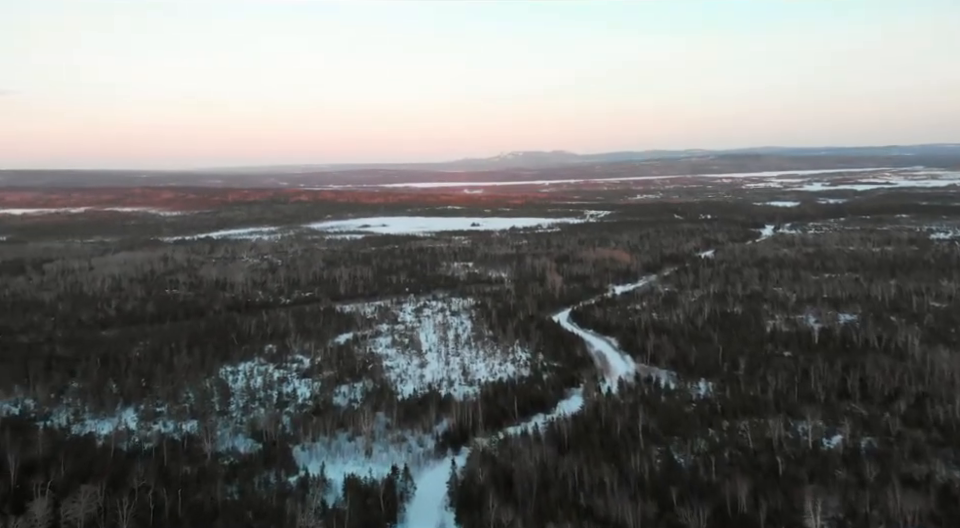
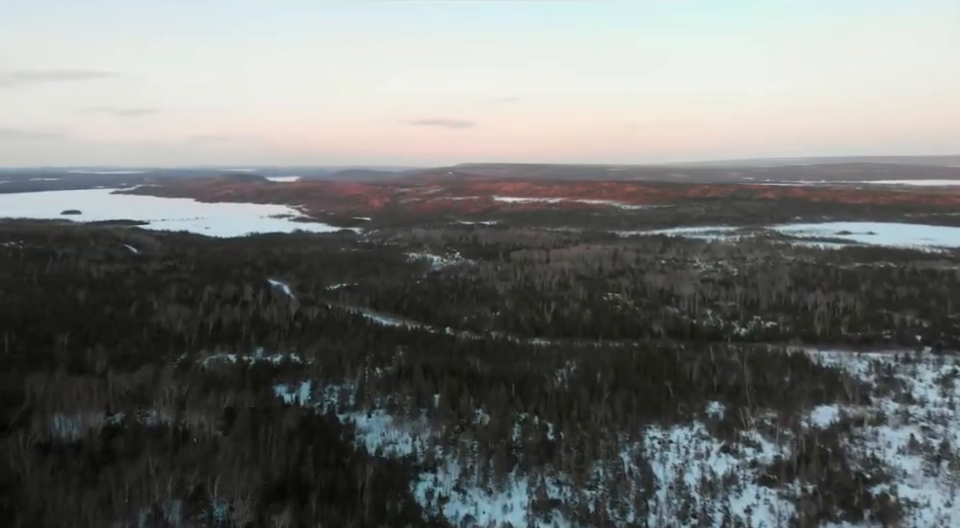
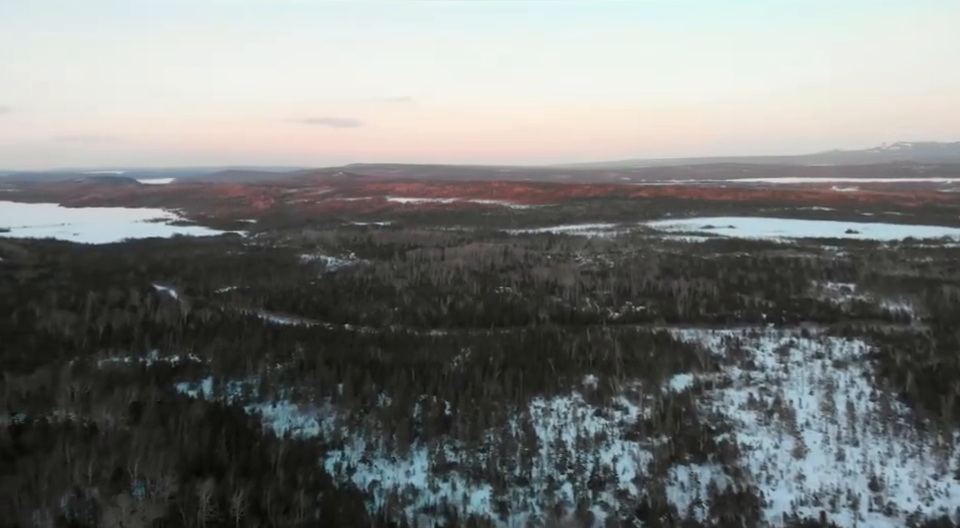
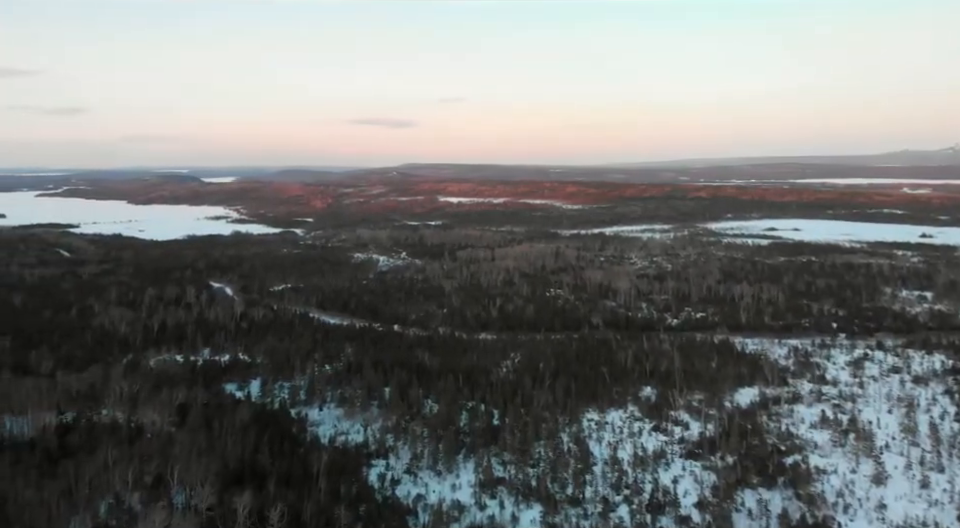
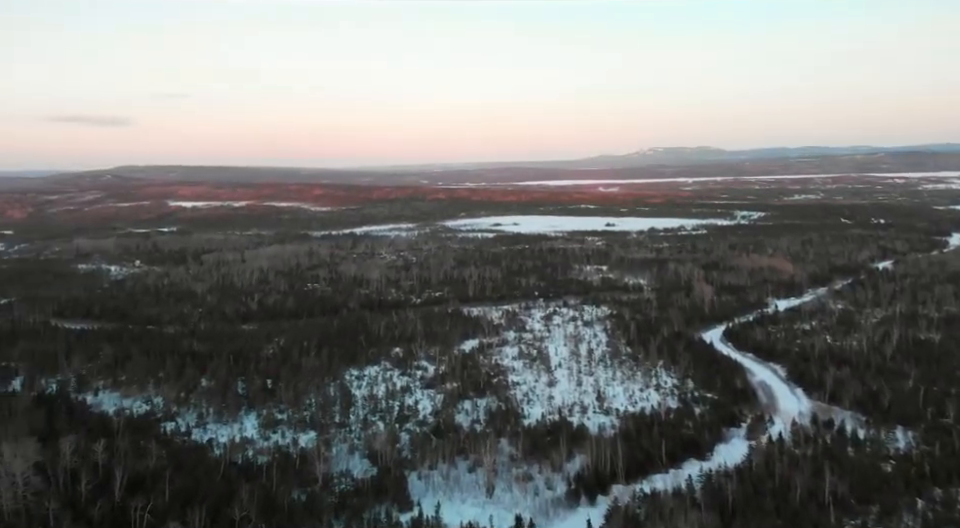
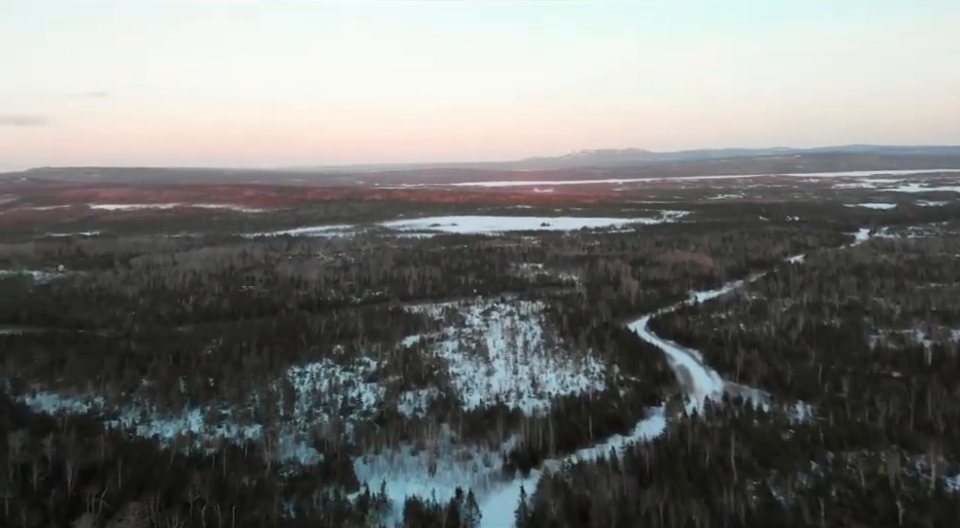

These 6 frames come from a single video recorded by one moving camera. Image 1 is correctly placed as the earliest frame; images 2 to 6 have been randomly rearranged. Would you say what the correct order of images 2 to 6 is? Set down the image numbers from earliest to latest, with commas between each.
6, 5, 3, 4, 2
